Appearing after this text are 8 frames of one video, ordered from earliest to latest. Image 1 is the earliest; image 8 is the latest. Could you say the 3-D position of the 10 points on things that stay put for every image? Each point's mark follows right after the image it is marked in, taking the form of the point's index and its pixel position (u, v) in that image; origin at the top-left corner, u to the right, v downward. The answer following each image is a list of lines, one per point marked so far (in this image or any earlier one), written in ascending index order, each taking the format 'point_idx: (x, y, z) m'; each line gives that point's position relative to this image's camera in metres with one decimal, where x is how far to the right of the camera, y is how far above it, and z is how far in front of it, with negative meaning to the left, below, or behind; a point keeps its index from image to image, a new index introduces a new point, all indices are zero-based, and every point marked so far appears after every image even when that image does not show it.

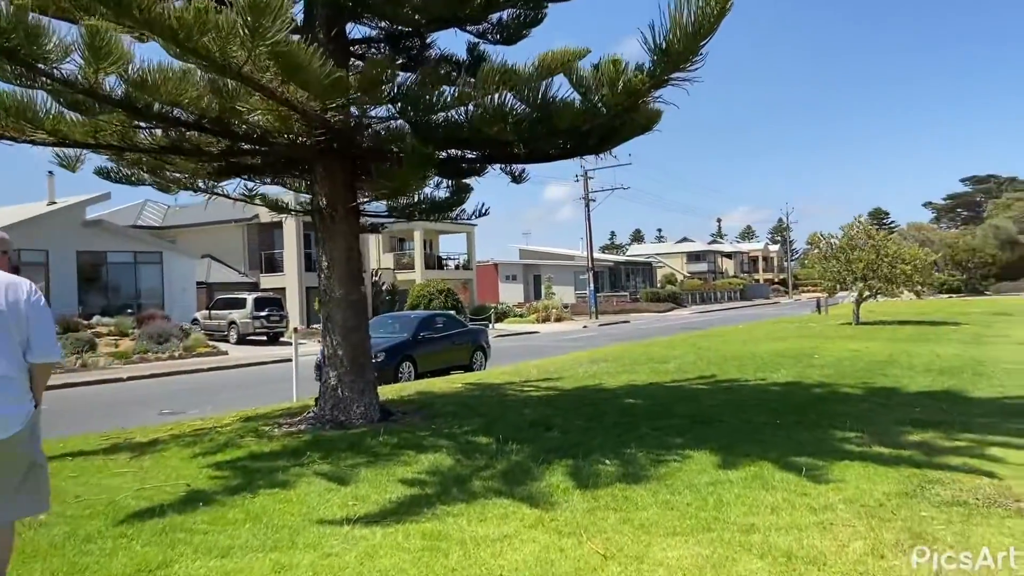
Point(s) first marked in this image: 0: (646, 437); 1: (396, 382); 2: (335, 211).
0: (+1.3, -1.4, +7.6) m
1: (-2.2, -1.7, +14.8) m
2: (-1.8, +0.8, +8.1) m
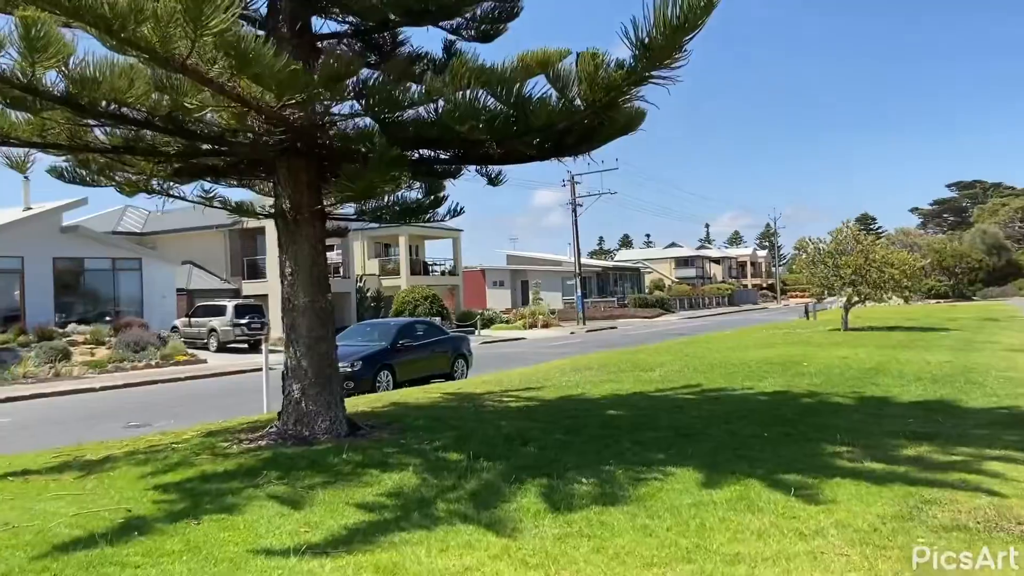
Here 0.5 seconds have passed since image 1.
0: (+1.0, -1.5, +7.2) m
1: (-2.5, -1.8, +14.4) m
2: (-2.0, +0.7, +7.7) m
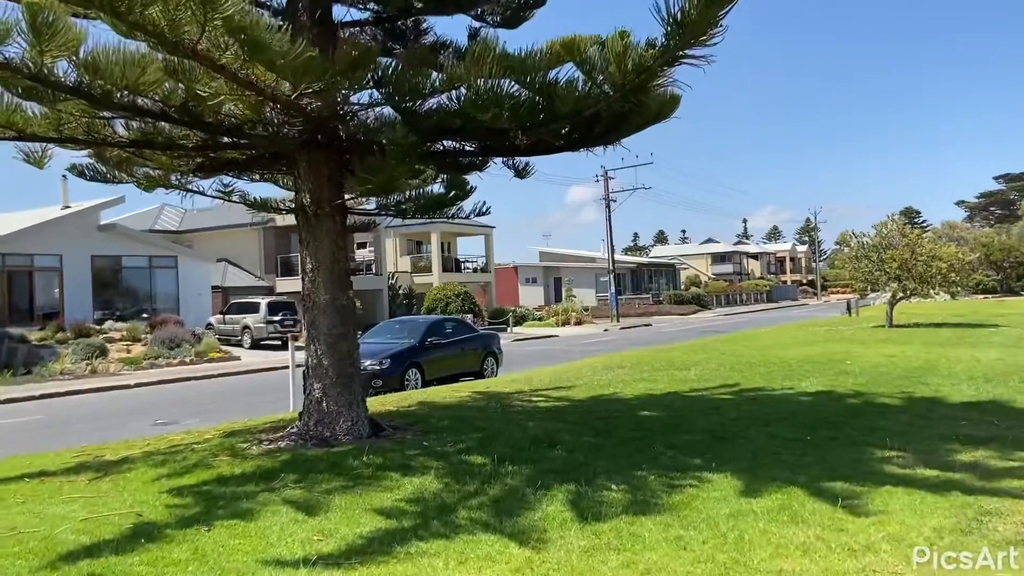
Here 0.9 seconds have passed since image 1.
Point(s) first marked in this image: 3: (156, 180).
0: (+1.3, -1.4, +6.8) m
1: (-1.9, -1.8, +14.2) m
2: (-1.8, +0.7, +7.5) m
3: (-3.6, +1.1, +8.3) m
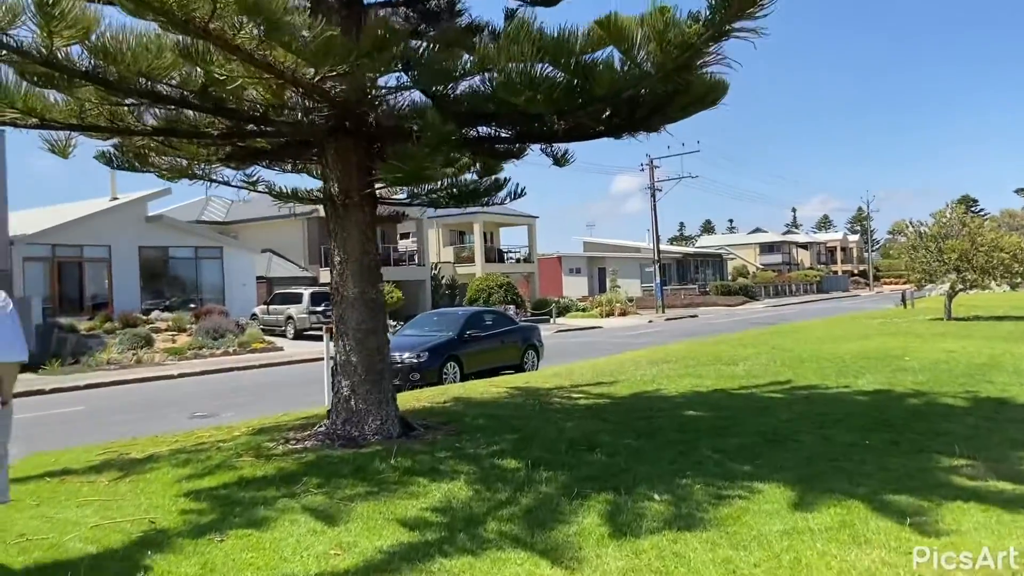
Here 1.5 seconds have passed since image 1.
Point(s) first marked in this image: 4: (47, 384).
0: (+1.5, -1.4, +6.4) m
1: (-1.3, -1.6, +13.9) m
2: (-1.4, +0.8, +7.2) m
3: (-3.3, +1.2, +8.1) m
4: (-10.7, -2.2, +18.7) m
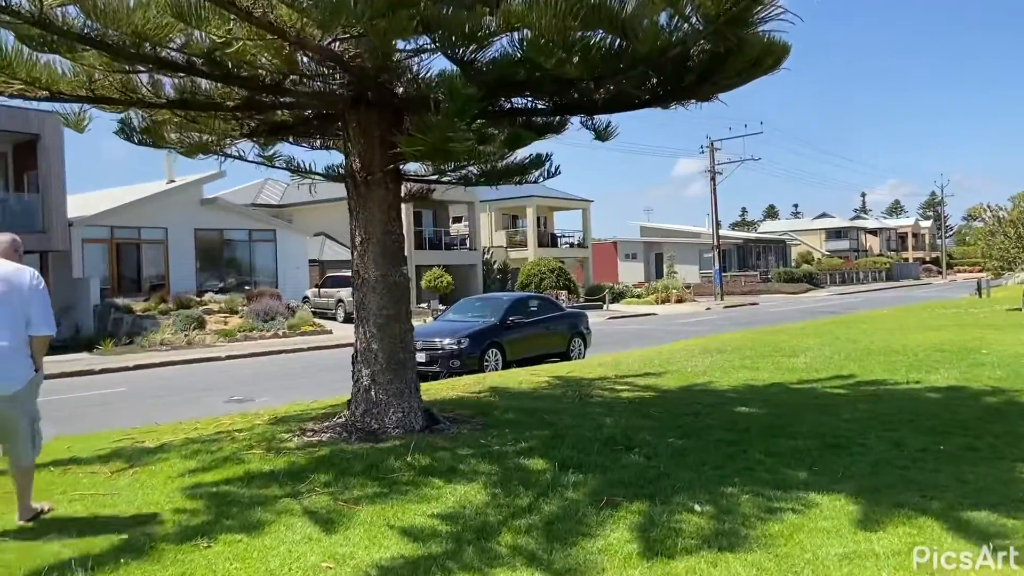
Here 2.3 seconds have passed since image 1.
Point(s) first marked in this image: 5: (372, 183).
0: (+1.7, -1.3, +5.7) m
1: (-0.5, -1.4, +13.5) m
2: (-1.2, +0.9, +6.7) m
3: (-2.9, +1.4, +7.8) m
4: (-9.6, -1.7, +18.9) m
5: (-1.1, +0.9, +6.7) m
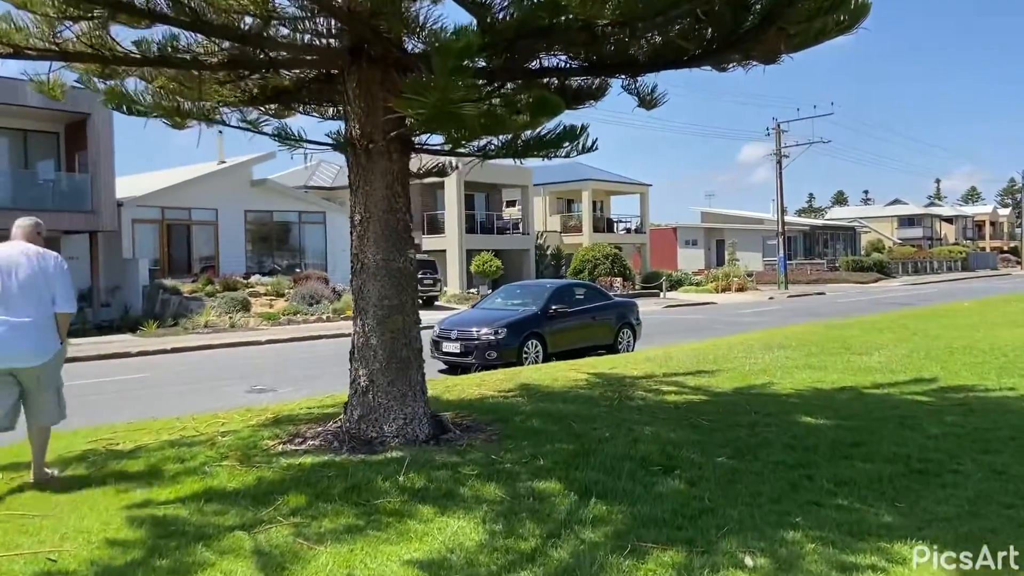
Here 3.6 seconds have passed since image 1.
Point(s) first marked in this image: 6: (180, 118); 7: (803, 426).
0: (+1.8, -1.2, +4.7) m
1: (+0.1, -1.2, +12.5) m
2: (-1.0, +1.0, +5.8) m
3: (-2.7, +1.5, +6.9) m
4: (-8.5, -1.3, +18.6) m
5: (-1.0, +1.0, +5.8) m
6: (-2.7, +1.5, +7.0) m
7: (+2.4, -1.1, +6.8) m
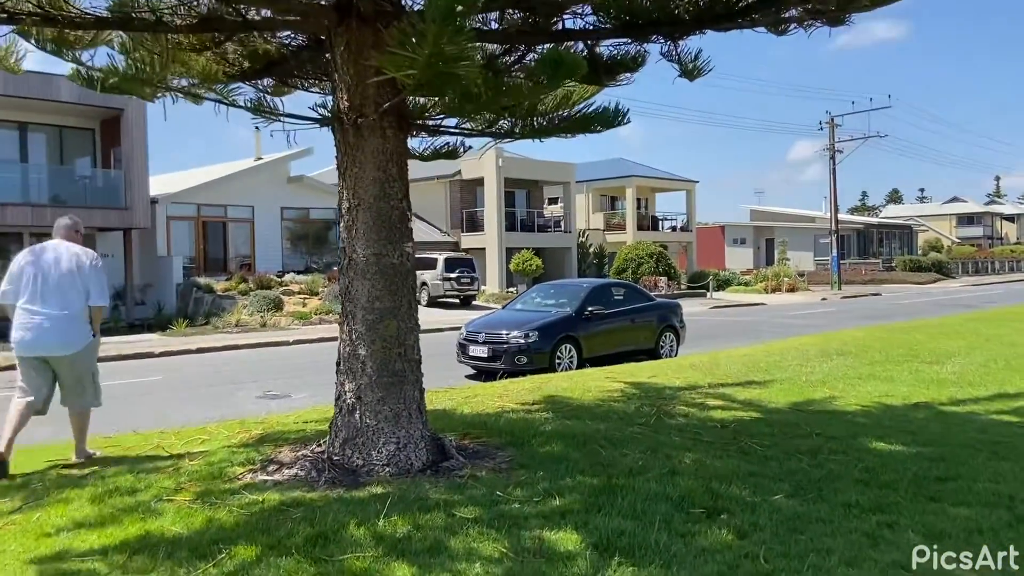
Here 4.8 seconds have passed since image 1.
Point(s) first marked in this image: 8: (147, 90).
0: (+1.8, -1.2, +3.6) m
1: (+0.6, -1.2, +11.6) m
2: (-0.9, +1.0, +4.9) m
3: (-2.5, +1.5, +6.2) m
4: (-7.8, -1.3, +18.1) m
5: (-0.9, +1.0, +4.9) m
6: (-2.5, +1.5, +6.2) m
7: (+2.5, -1.1, +5.7) m
8: (-2.5, +1.5, +6.2) m
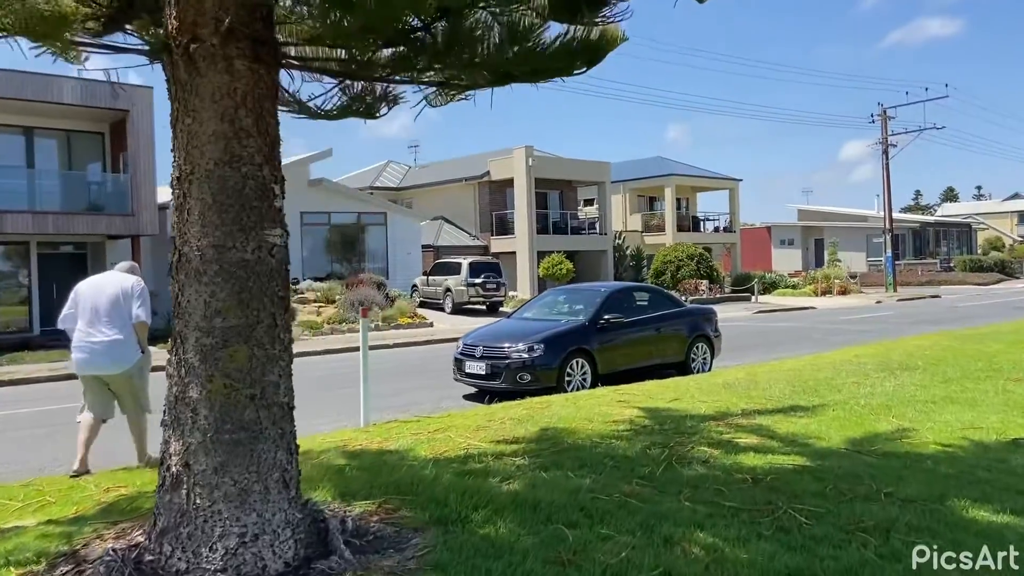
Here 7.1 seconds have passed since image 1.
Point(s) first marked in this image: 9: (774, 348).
0: (+1.4, -1.2, +1.9) m
1: (+0.6, -1.2, +9.9) m
2: (-1.3, +1.0, +3.3) m
3: (-2.8, +1.4, +4.7) m
4: (-7.4, -1.5, +16.9) m
5: (-1.3, +0.9, +3.3) m
6: (-2.8, +1.4, +4.7) m
7: (+2.2, -1.2, +3.9) m
8: (-2.8, +1.4, +4.7) m
9: (+4.8, -1.1, +15.0) m
